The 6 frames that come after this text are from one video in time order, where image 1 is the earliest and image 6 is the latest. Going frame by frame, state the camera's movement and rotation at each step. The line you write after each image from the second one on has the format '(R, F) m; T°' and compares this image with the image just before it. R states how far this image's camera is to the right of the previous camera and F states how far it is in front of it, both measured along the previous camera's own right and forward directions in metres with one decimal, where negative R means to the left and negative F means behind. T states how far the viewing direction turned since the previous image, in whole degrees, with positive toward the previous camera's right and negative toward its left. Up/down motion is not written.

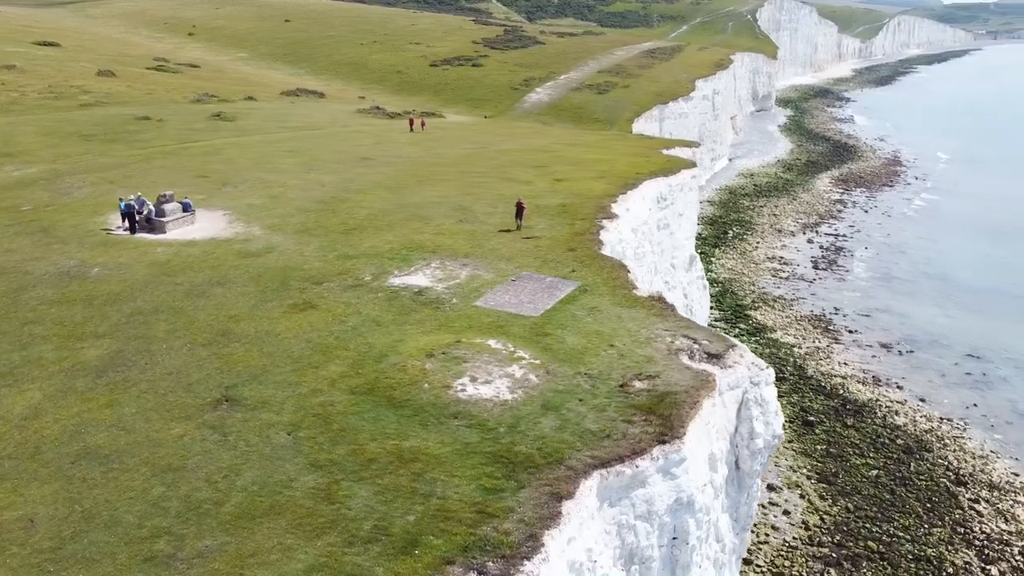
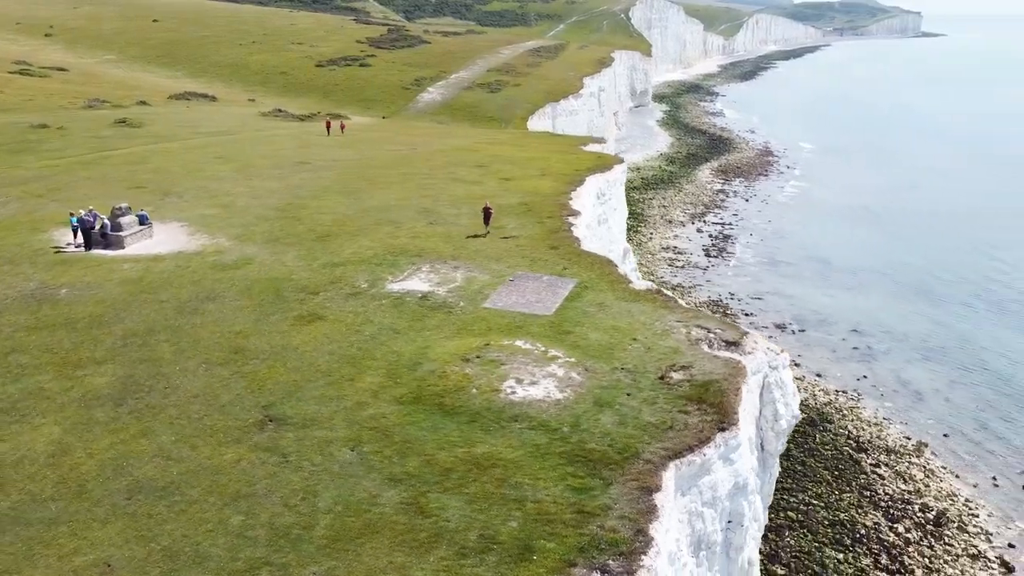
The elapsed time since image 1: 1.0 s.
(-3.4, +0.3) m; +8°
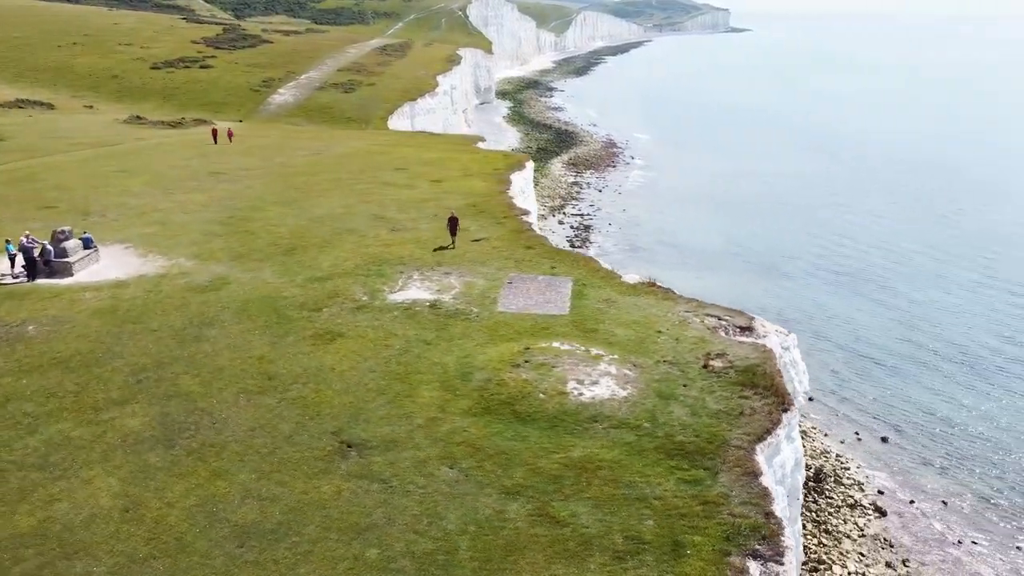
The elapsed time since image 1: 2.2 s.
(-4.5, +0.5) m; +11°
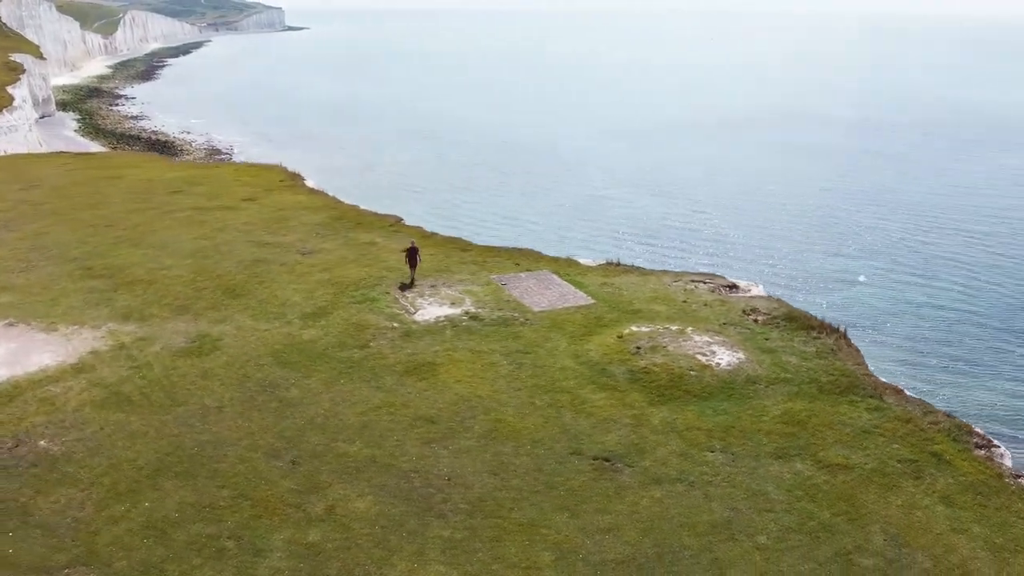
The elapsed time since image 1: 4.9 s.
(-11.0, +3.0) m; +28°
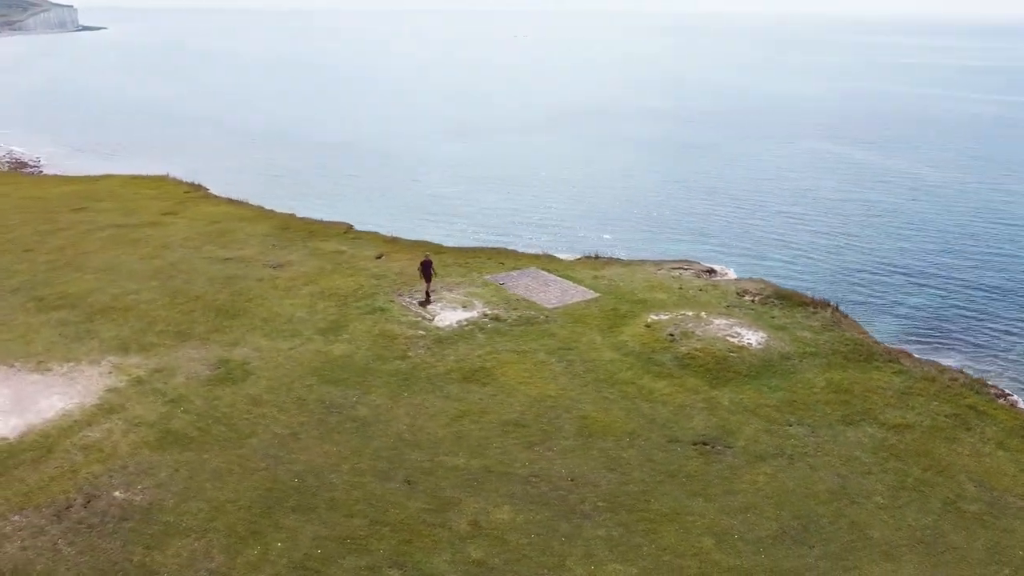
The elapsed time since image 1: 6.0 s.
(-4.7, +0.5) m; +12°
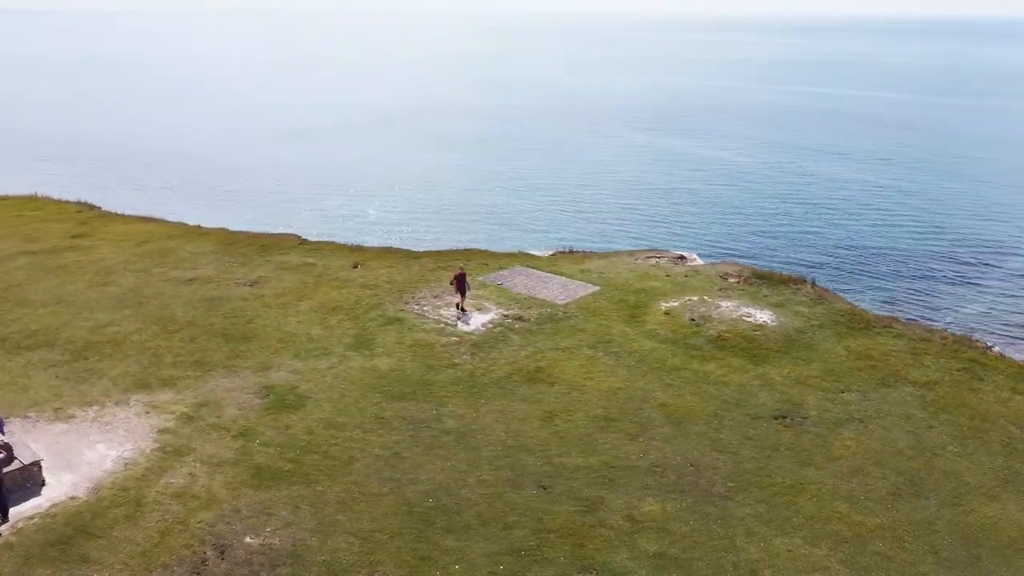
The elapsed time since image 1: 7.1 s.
(-4.9, +0.6) m; +12°
